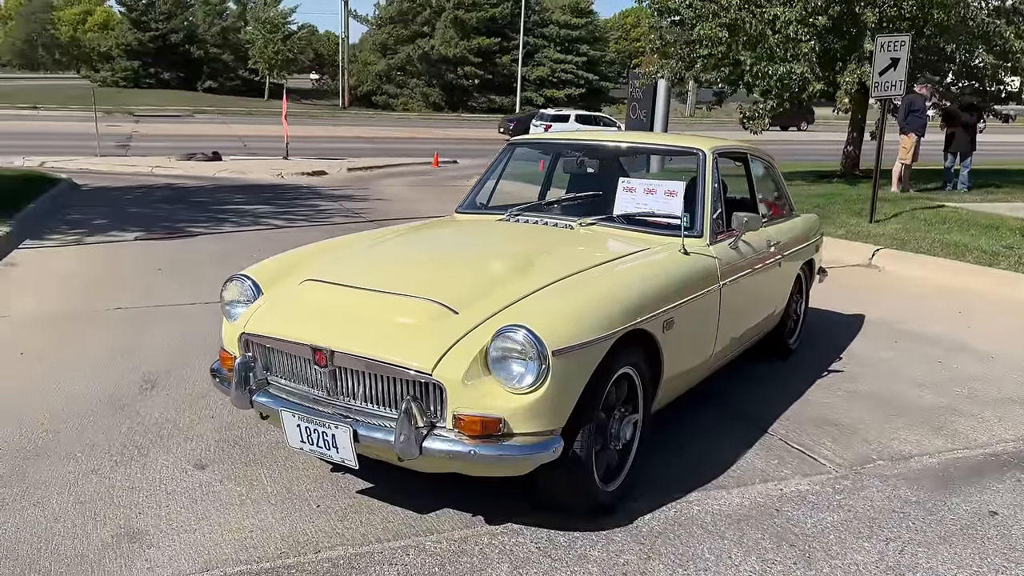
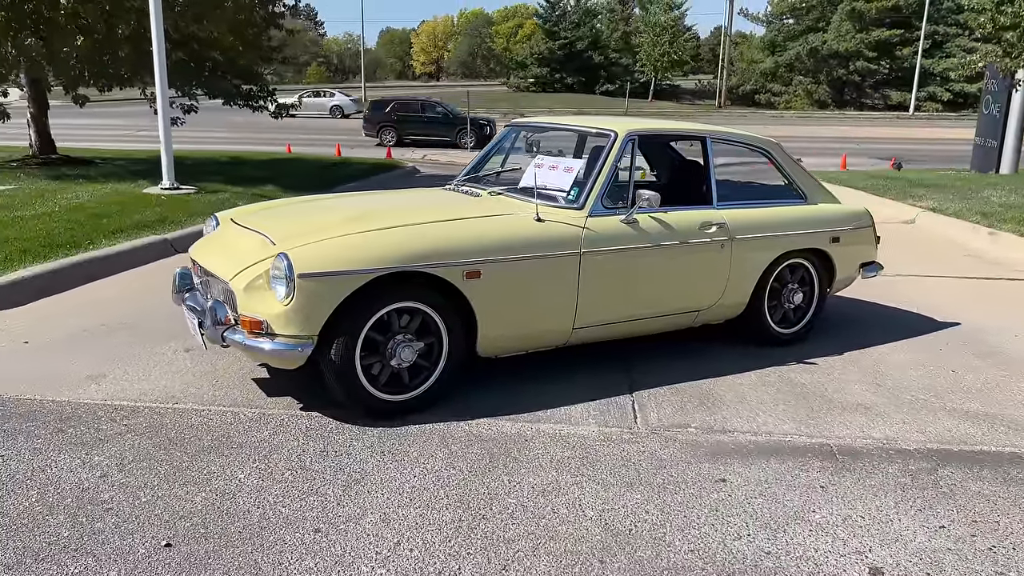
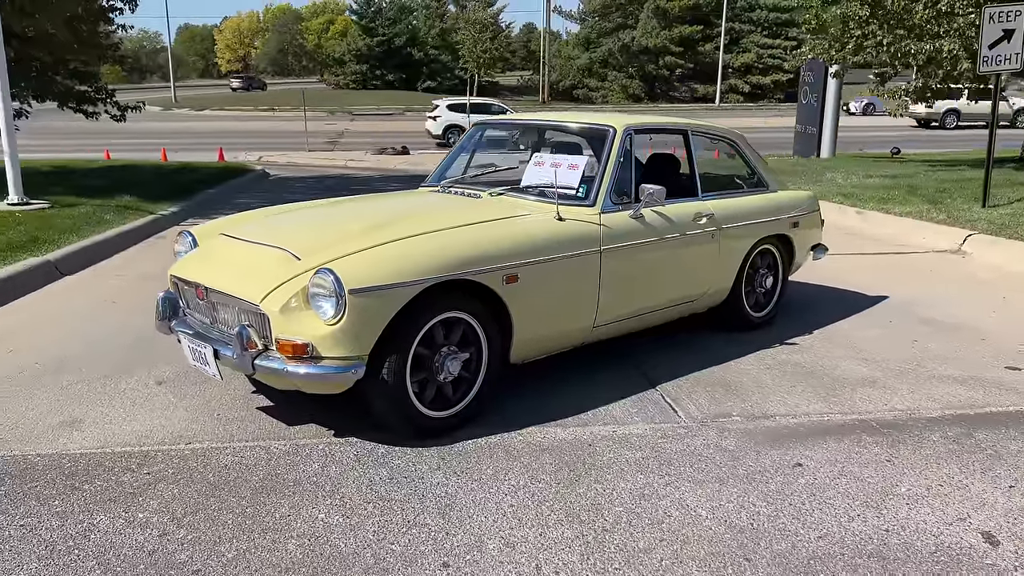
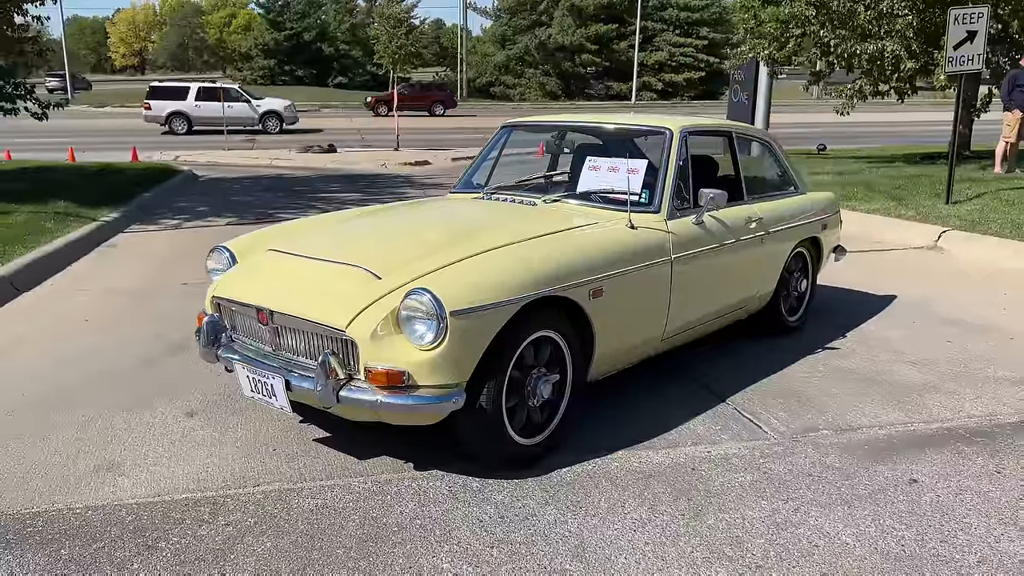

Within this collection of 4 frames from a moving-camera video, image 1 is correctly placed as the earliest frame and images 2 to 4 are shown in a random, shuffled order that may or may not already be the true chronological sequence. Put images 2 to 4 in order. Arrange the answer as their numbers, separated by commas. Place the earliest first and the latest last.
4, 3, 2
